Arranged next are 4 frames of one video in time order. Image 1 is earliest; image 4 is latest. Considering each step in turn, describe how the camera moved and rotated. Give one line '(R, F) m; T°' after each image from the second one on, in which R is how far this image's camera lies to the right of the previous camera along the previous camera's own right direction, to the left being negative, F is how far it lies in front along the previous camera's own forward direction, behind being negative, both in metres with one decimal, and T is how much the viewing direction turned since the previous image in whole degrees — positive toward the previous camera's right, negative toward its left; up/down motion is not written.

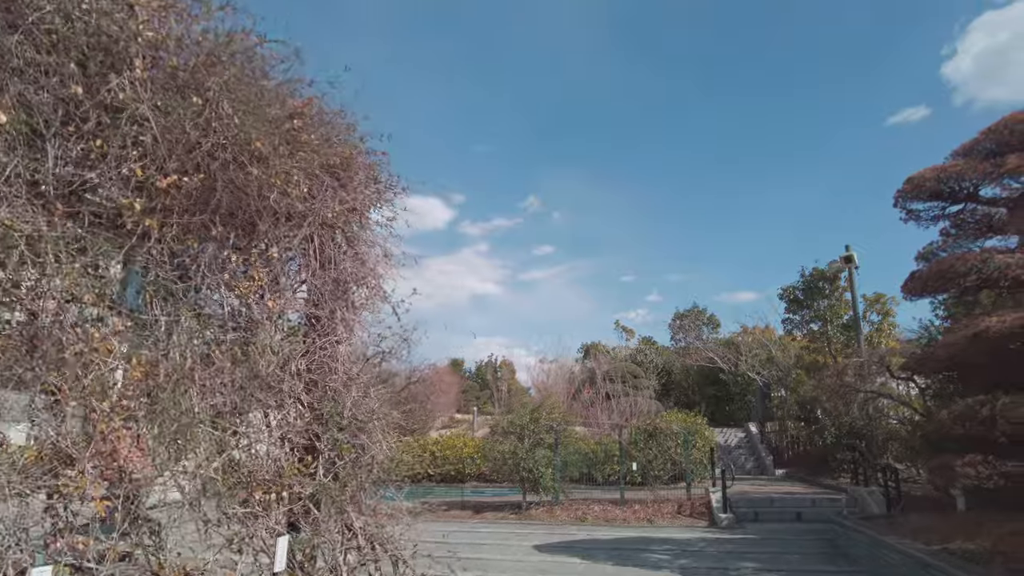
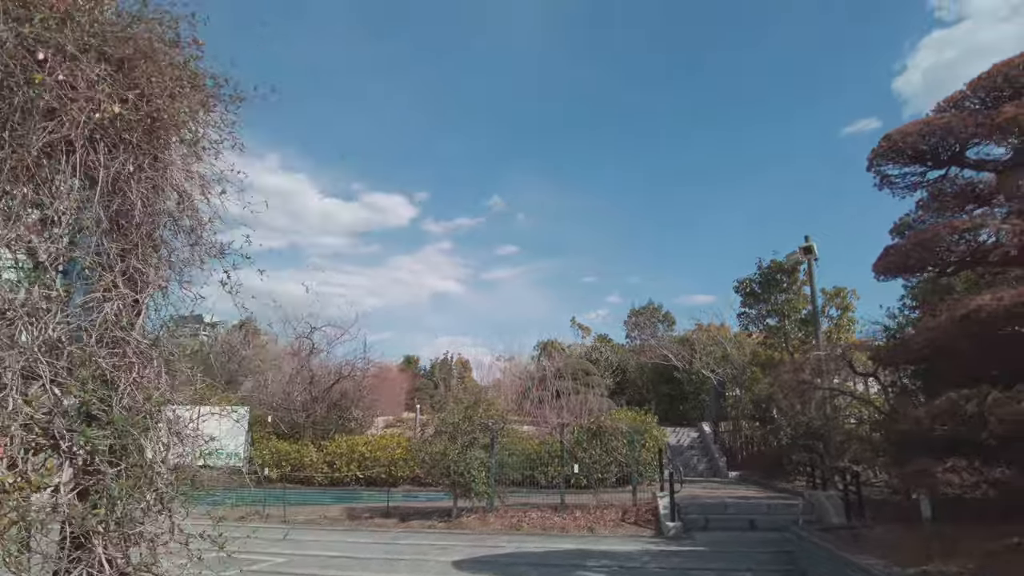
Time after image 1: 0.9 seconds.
(+0.5, +1.2) m; +3°
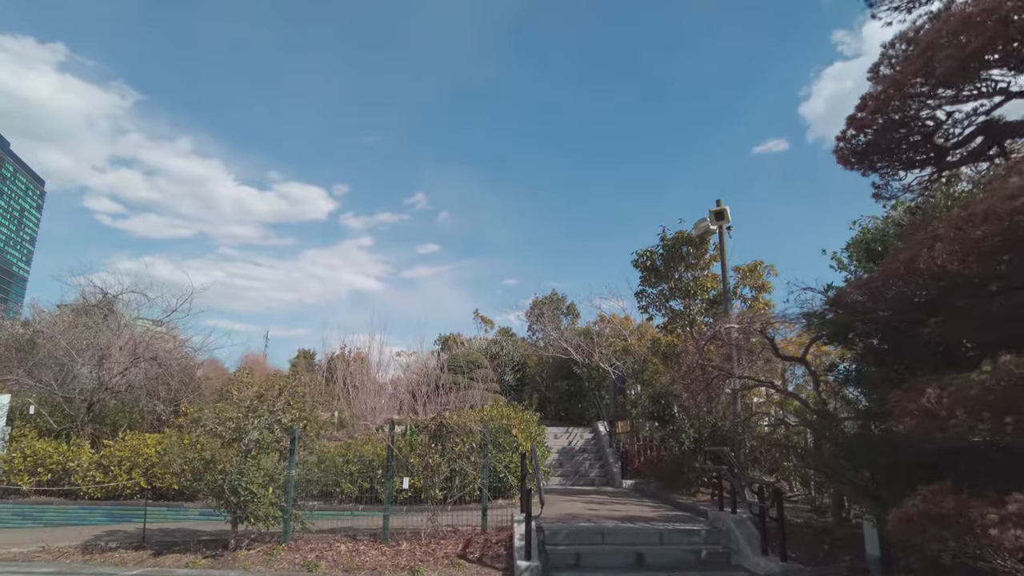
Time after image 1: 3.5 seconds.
(+1.4, +3.1) m; +7°
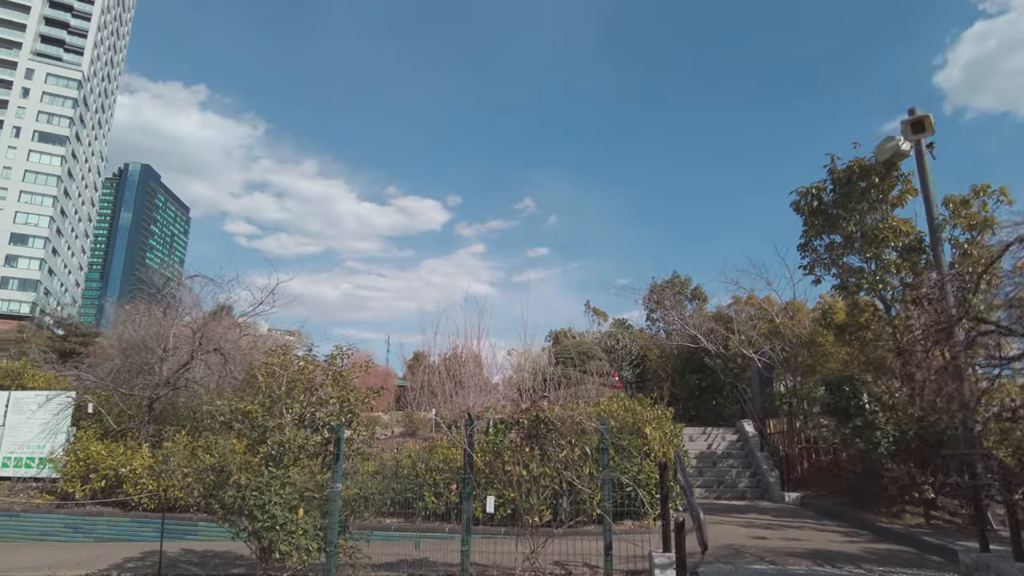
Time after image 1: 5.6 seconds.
(-0.1, +2.7) m; -10°
